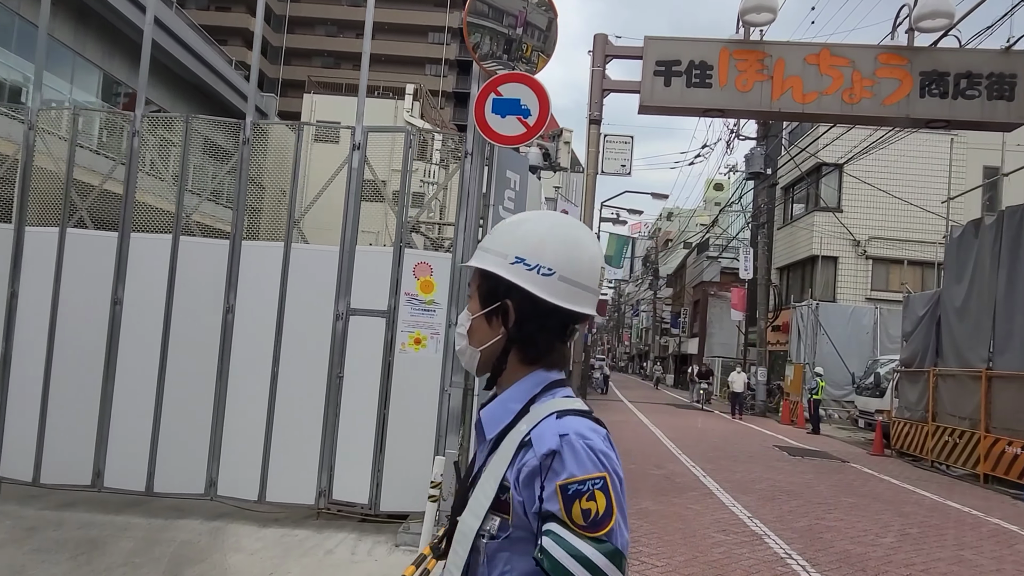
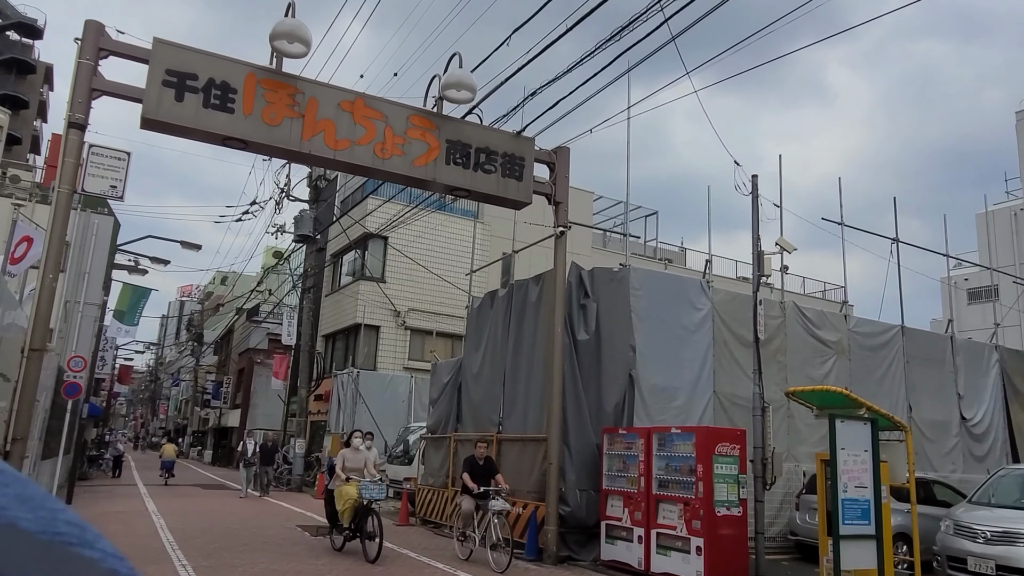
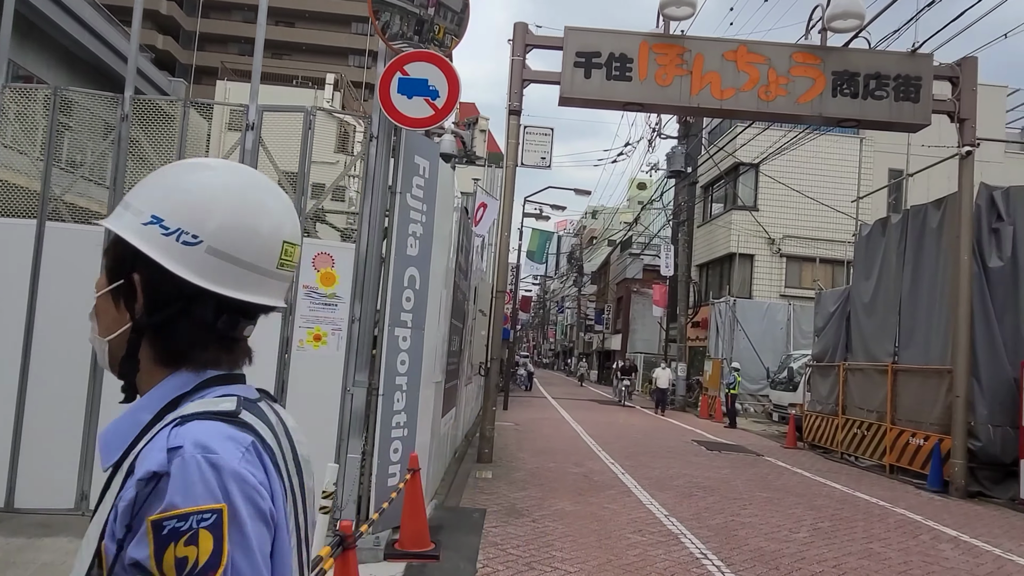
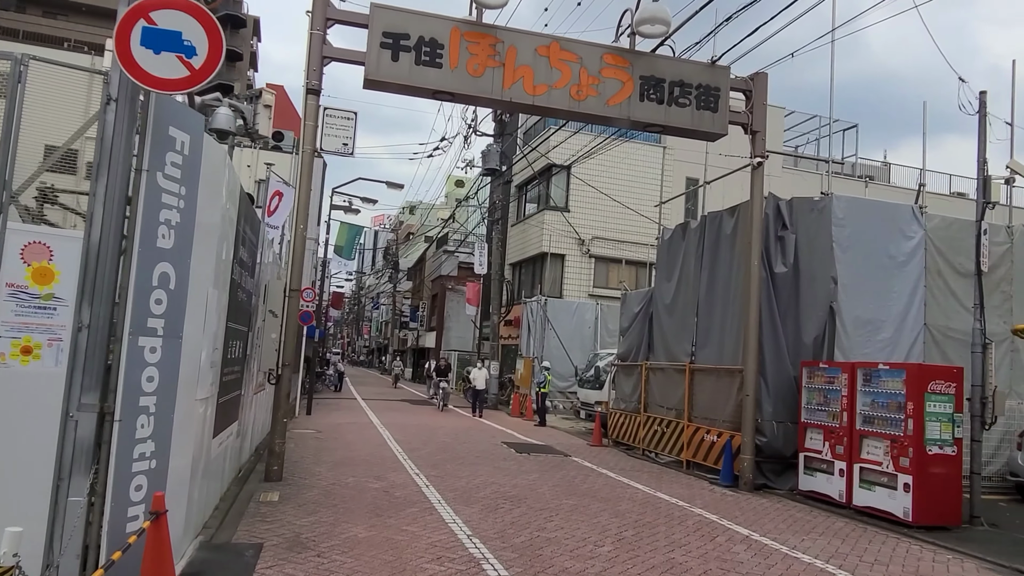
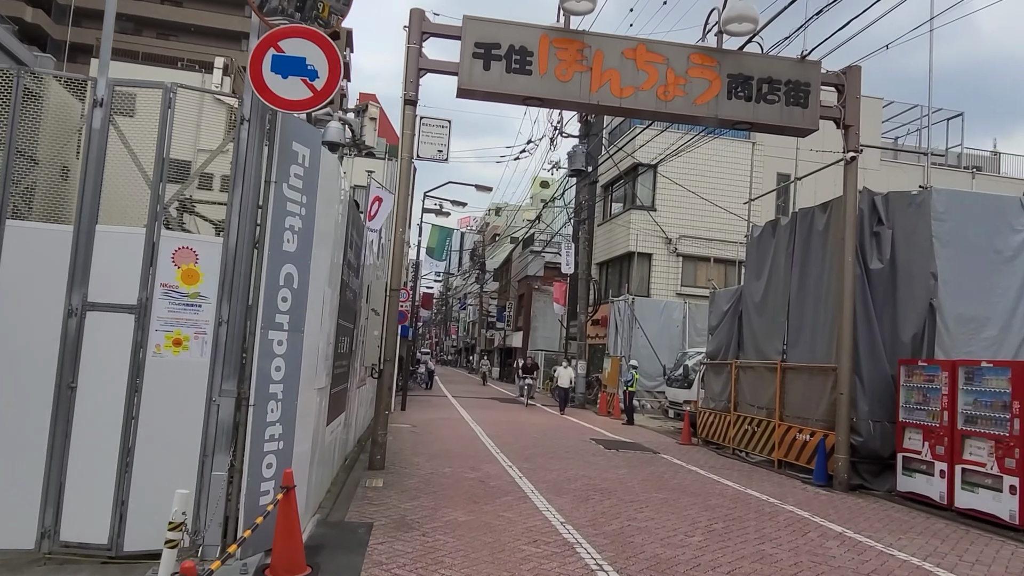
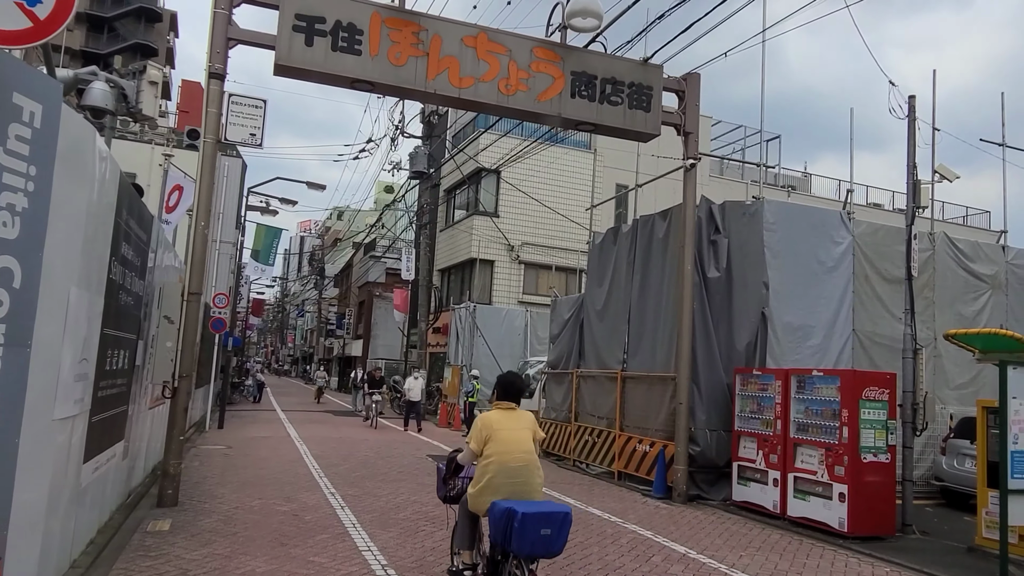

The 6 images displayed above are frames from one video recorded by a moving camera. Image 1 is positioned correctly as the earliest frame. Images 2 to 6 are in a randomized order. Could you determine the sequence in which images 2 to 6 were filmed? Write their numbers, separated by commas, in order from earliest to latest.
3, 5, 4, 6, 2
